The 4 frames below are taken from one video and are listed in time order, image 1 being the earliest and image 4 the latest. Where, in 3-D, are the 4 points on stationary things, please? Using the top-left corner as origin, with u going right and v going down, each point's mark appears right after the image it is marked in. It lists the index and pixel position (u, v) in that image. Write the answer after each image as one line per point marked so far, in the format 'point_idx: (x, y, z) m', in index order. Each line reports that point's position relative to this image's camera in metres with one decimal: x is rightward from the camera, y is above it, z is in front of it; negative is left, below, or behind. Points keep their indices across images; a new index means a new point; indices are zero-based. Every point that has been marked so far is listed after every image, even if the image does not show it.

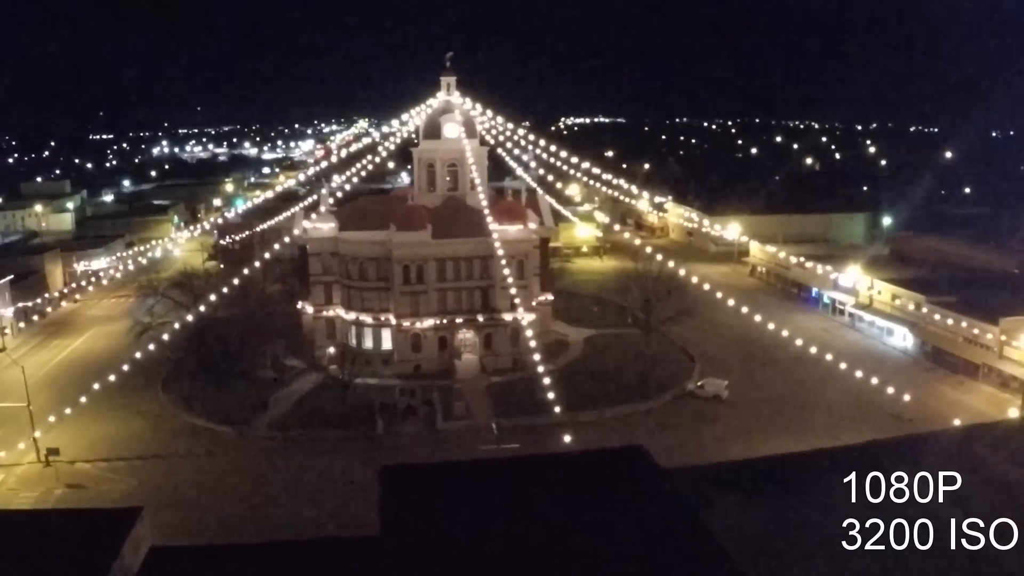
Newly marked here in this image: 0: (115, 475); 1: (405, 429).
0: (-7.7, -3.6, +17.8) m
1: (-2.0, -2.9, +18.9) m
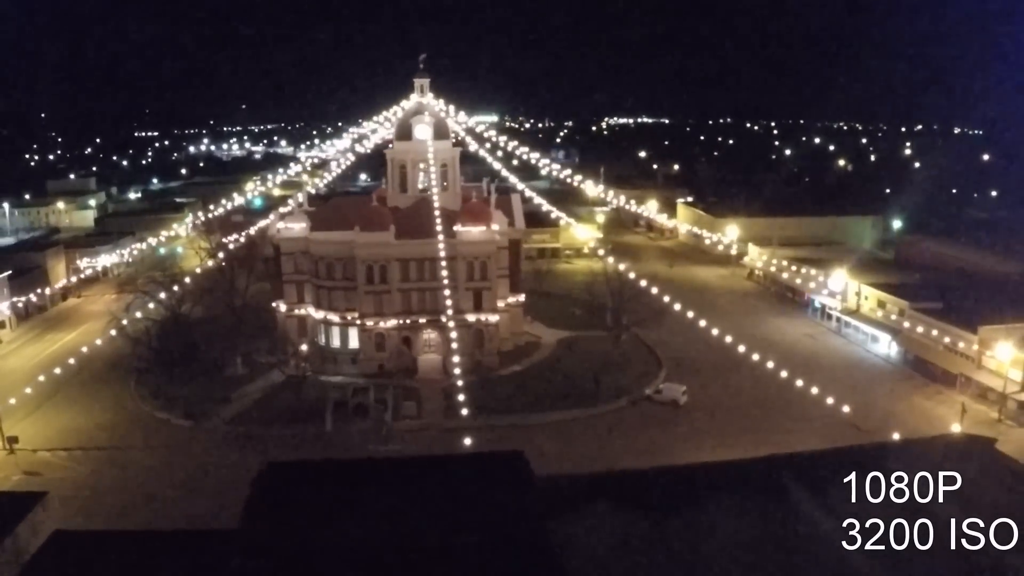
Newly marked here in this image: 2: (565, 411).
0: (-8.8, -3.5, +18.4) m
1: (-3.1, -2.9, +19.1) m
2: (+1.1, -2.6, +19.9) m
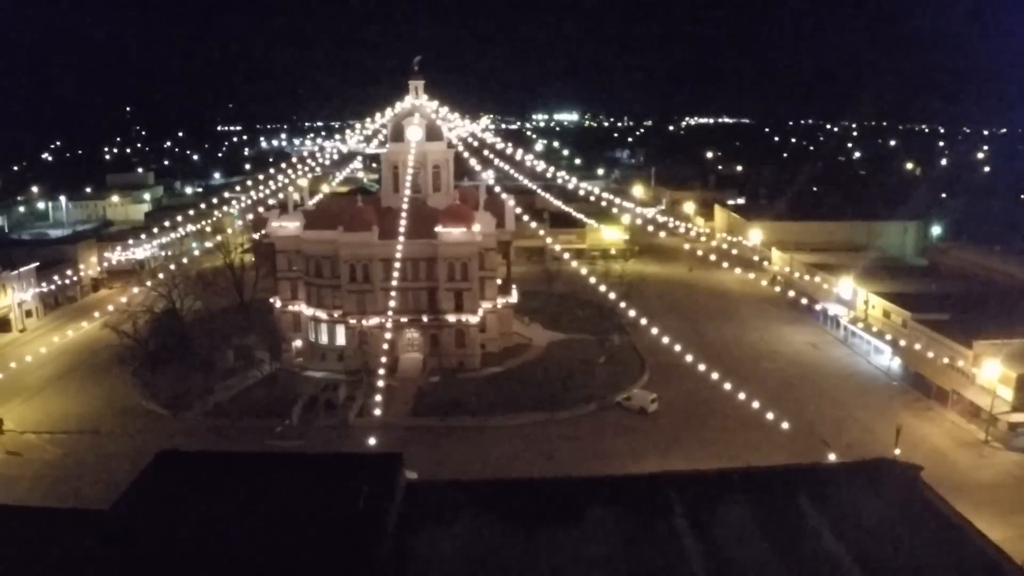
0: (-9.7, -3.4, +19.4) m
1: (-4.0, -2.9, +19.5) m
2: (+0.4, -2.7, +19.9) m
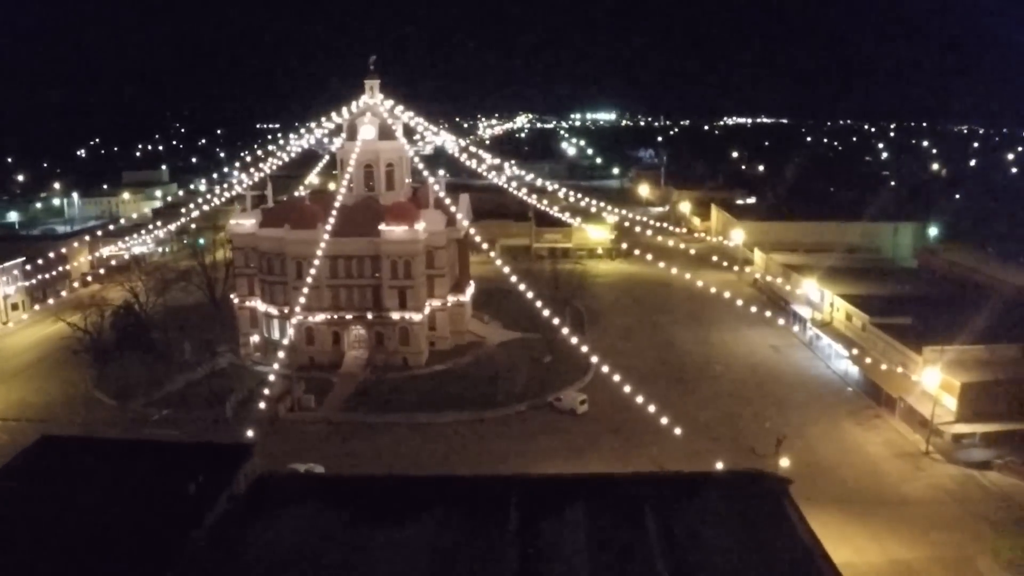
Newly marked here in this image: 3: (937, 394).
0: (-11.3, -3.2, +19.9) m
1: (-5.5, -2.8, +19.8) m
2: (-1.2, -2.7, +19.9) m
3: (+9.1, -2.3, +19.7) m
